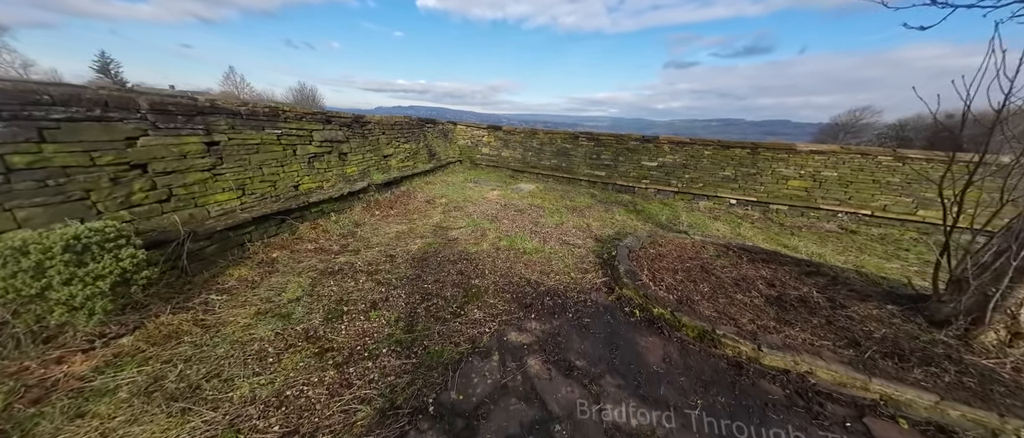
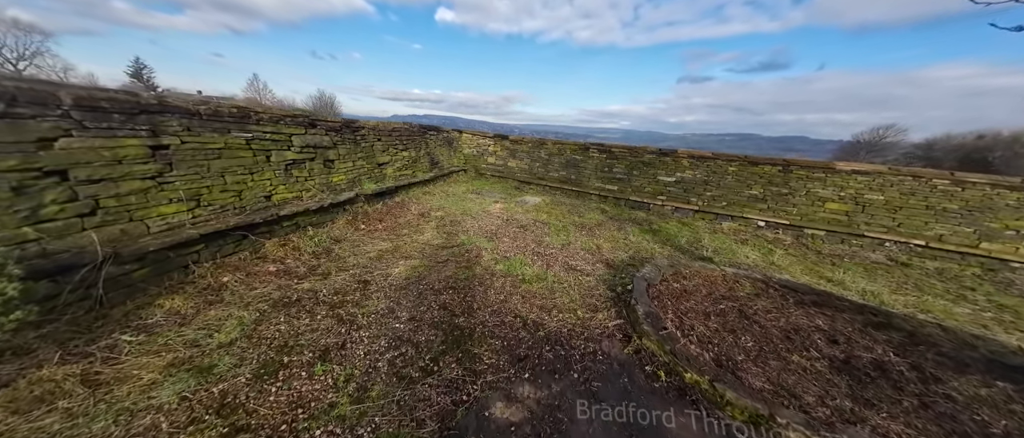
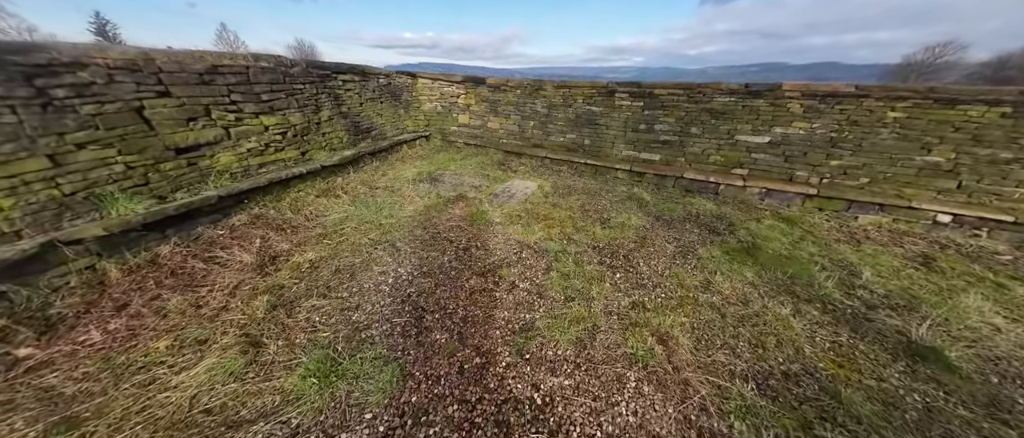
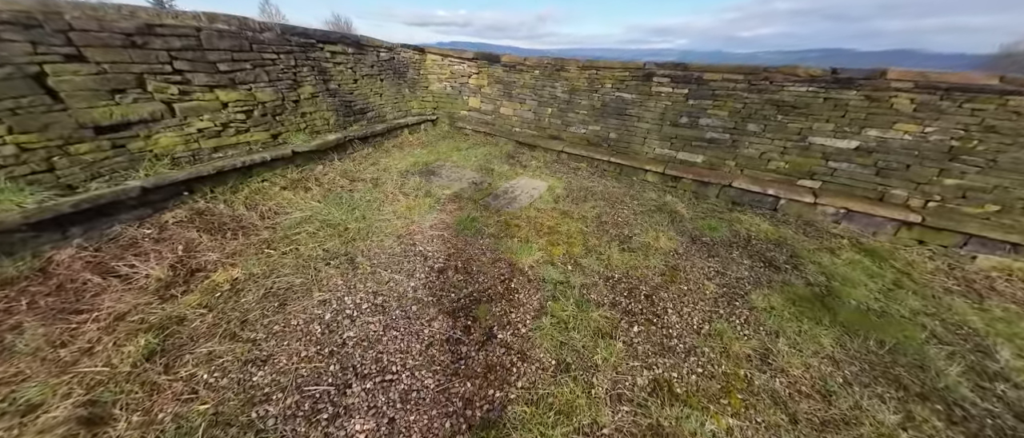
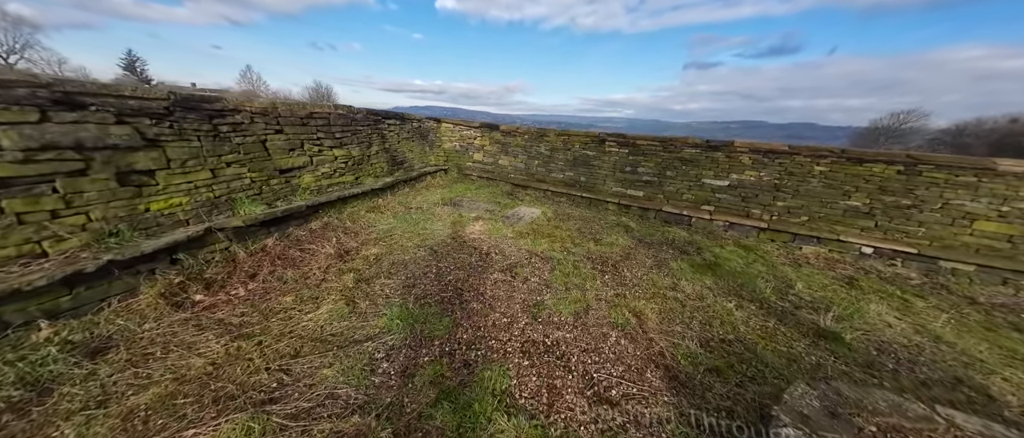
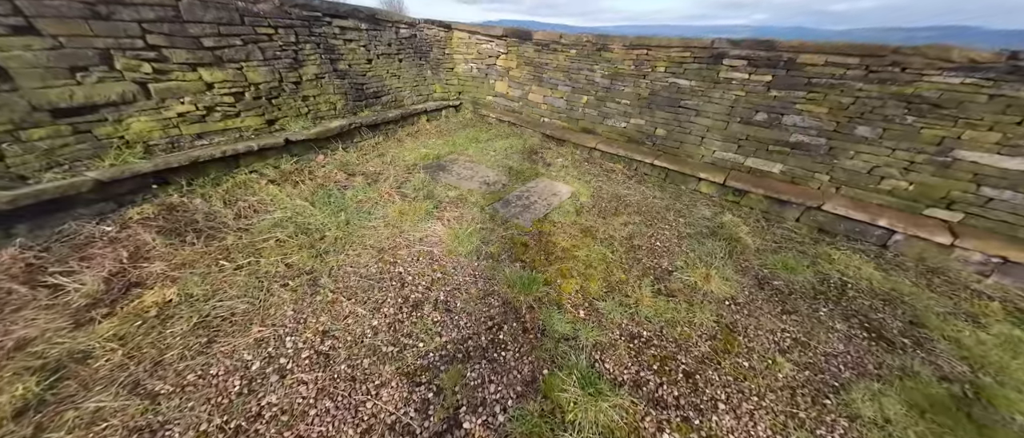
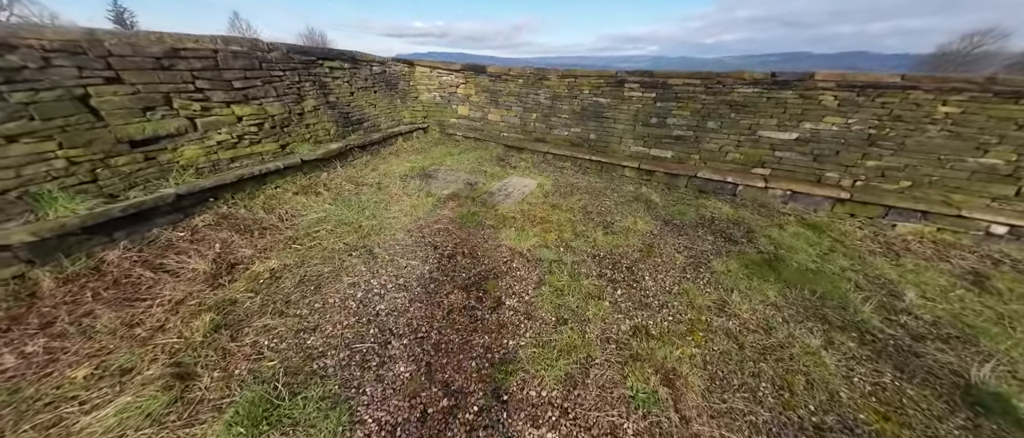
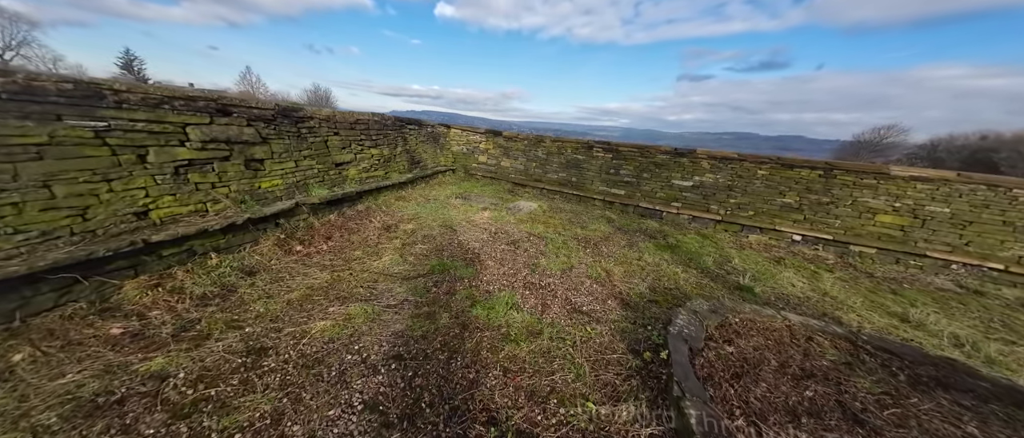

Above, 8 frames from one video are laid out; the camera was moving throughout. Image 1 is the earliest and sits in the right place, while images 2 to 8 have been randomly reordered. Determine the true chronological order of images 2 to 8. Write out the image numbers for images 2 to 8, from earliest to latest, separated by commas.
2, 8, 5, 3, 7, 4, 6
